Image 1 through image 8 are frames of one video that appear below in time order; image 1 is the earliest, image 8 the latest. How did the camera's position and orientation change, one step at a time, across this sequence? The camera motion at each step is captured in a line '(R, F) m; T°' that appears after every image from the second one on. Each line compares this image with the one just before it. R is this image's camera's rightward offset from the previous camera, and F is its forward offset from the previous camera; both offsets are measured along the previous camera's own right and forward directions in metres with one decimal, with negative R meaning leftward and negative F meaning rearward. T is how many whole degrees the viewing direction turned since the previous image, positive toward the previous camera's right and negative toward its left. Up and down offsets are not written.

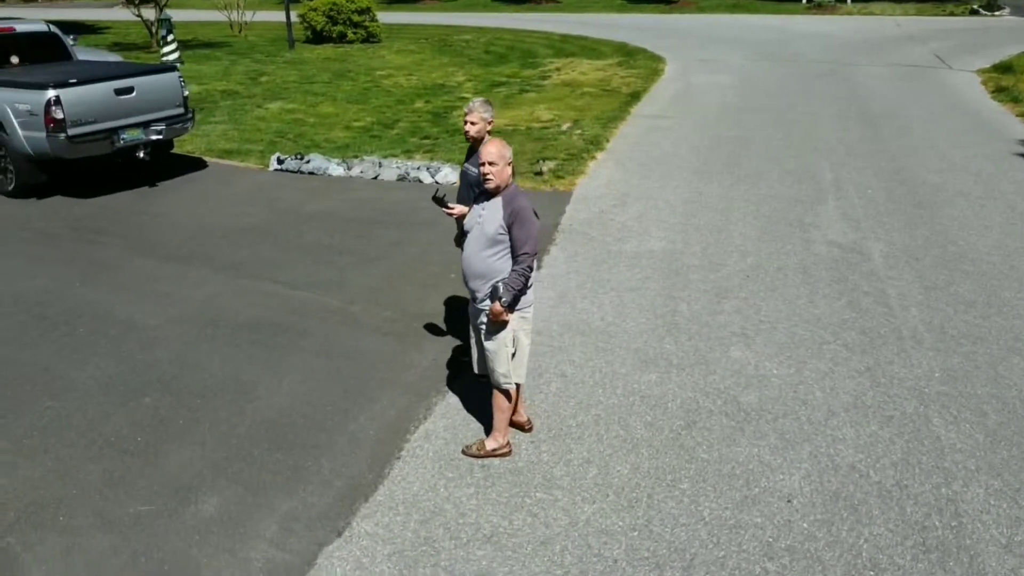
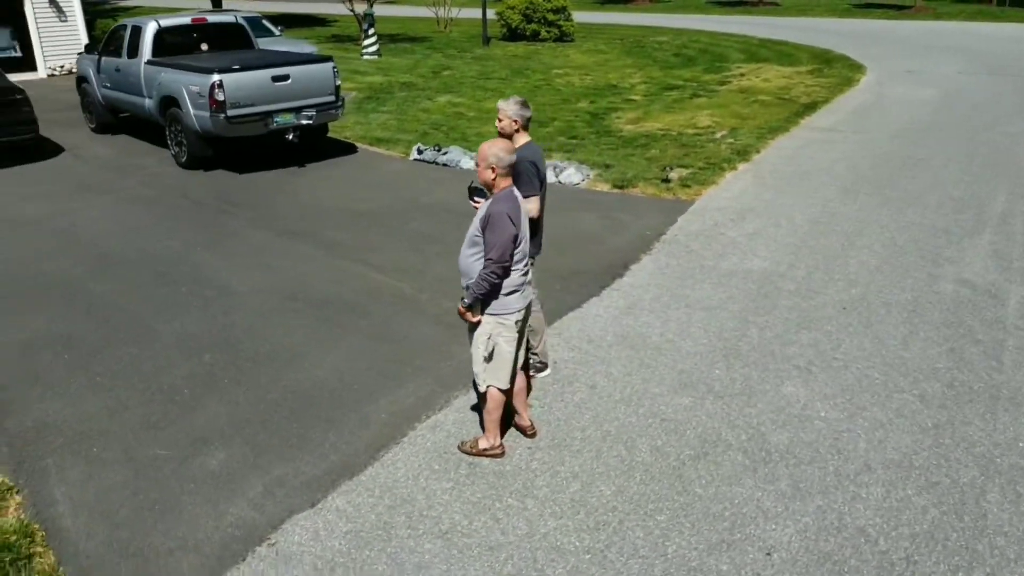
(+1.1, +0.2) m; -14°
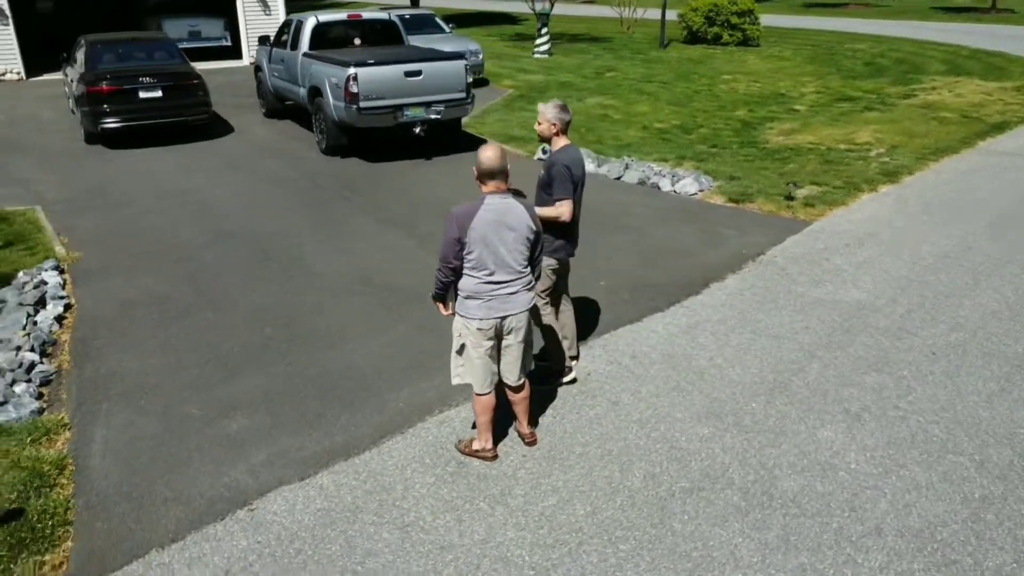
(+1.0, +0.1) m; -13°
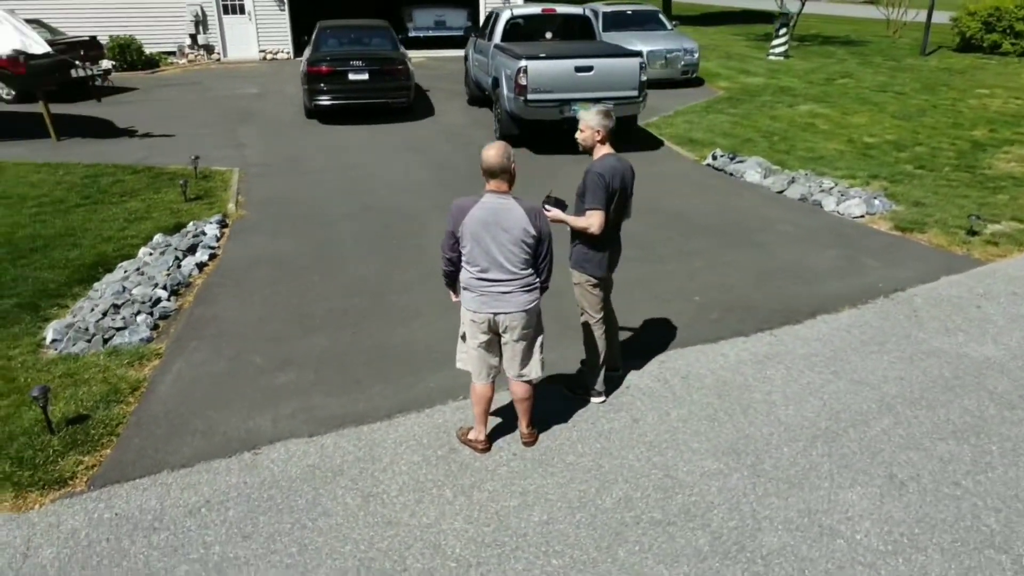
(+1.4, +0.2) m; -17°
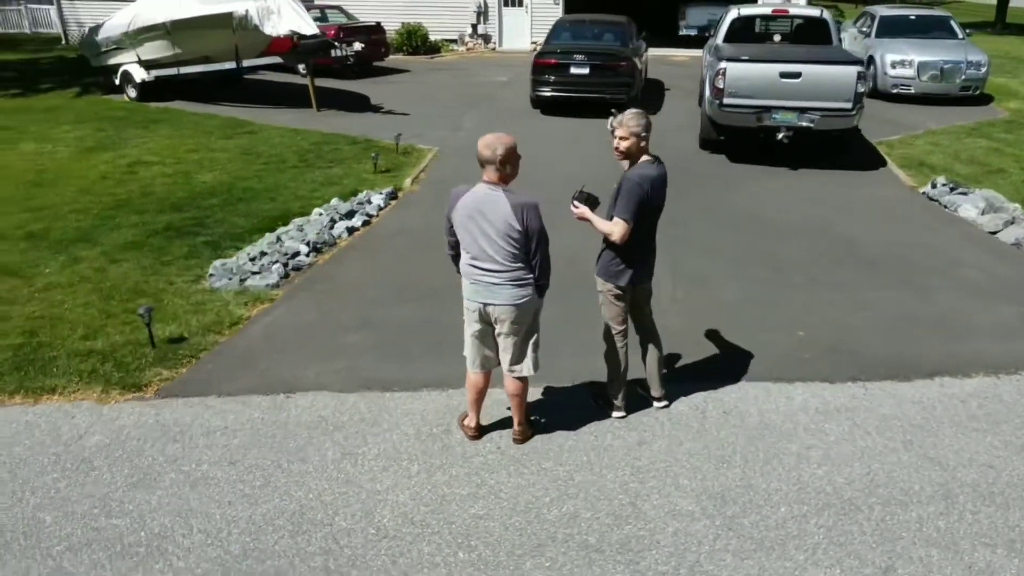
(+1.6, +0.3) m; -20°
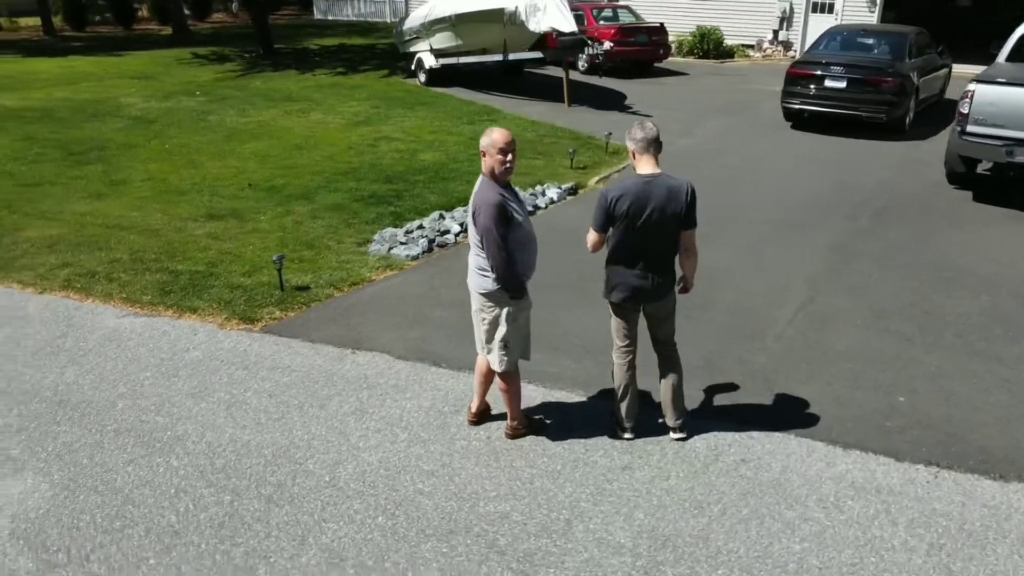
(+1.8, +0.3) m; -22°
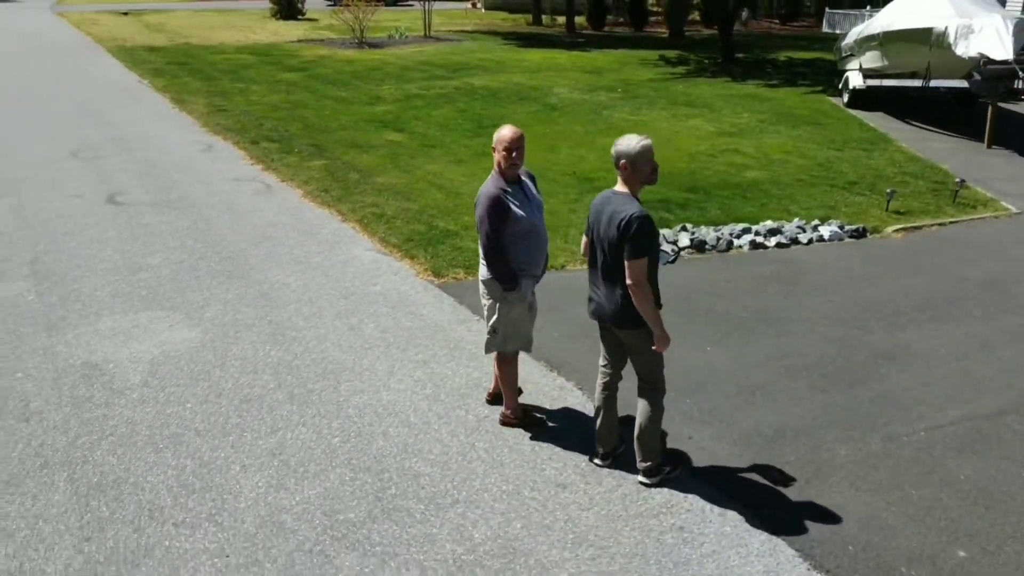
(+2.7, +0.6) m; -34°
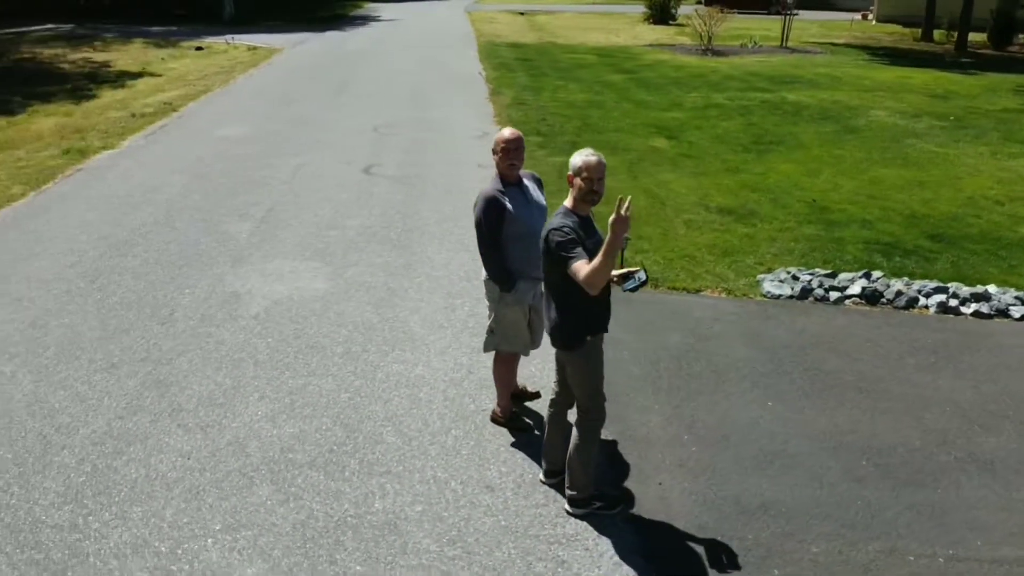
(+2.1, +0.4) m; -25°
